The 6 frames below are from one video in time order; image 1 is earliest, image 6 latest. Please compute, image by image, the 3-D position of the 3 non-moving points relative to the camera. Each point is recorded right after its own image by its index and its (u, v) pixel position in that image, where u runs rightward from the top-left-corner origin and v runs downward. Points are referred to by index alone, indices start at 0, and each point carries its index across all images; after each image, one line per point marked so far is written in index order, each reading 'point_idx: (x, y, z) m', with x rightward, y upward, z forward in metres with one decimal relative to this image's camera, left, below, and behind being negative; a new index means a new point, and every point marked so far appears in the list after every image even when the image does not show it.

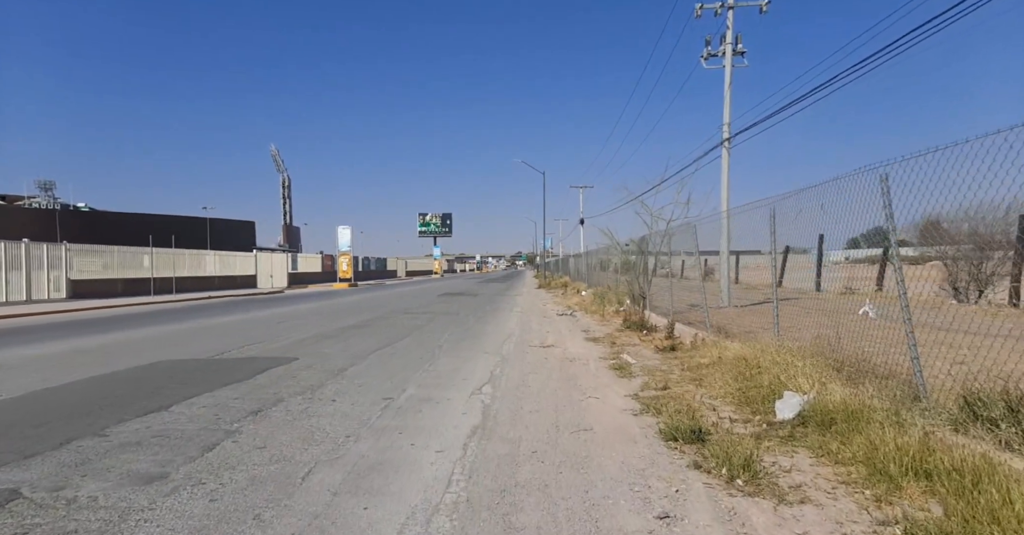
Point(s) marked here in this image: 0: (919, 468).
0: (+2.7, -1.3, +4.0) m
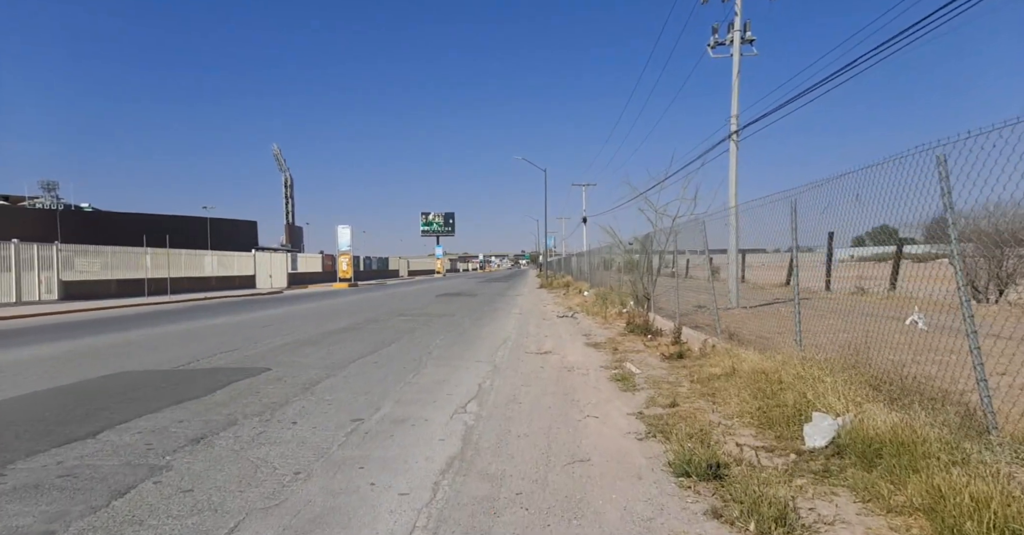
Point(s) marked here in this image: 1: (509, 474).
0: (+2.5, -1.3, +3.1) m
1: (0.0, -1.5, +4.5) m
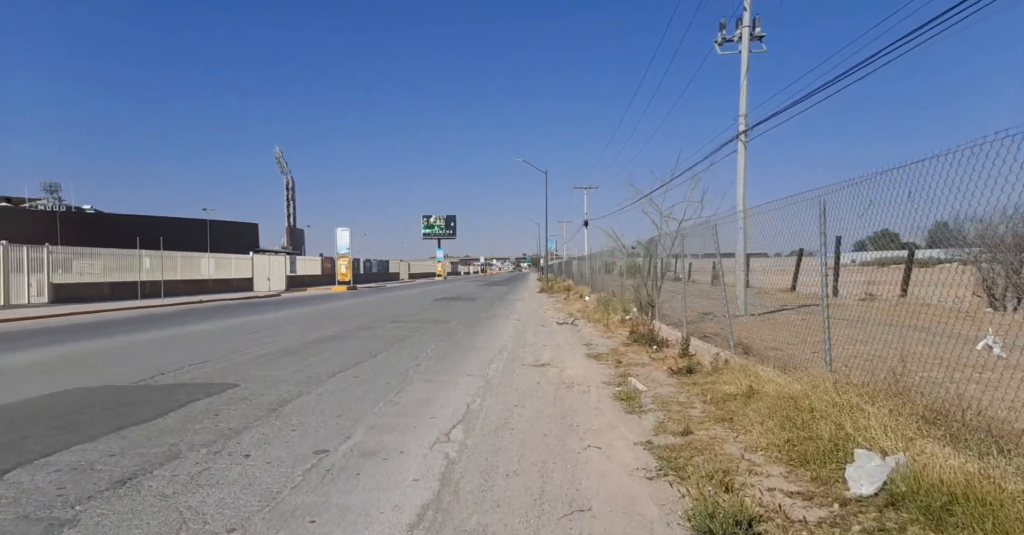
0: (+2.4, -1.4, +2.3) m
1: (-0.1, -1.6, +3.7) m
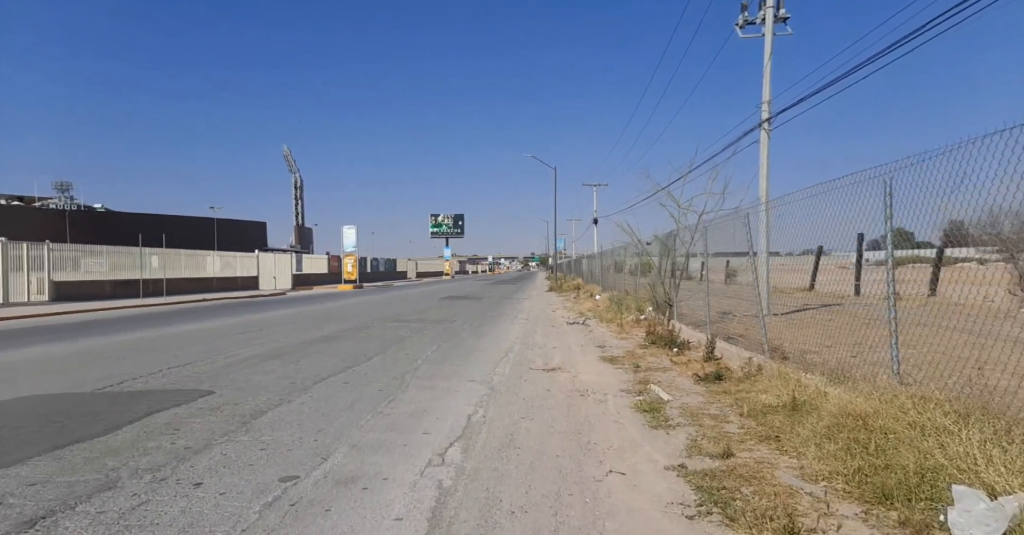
0: (+2.4, -1.3, +1.4) m
1: (-0.1, -1.5, +2.8) m
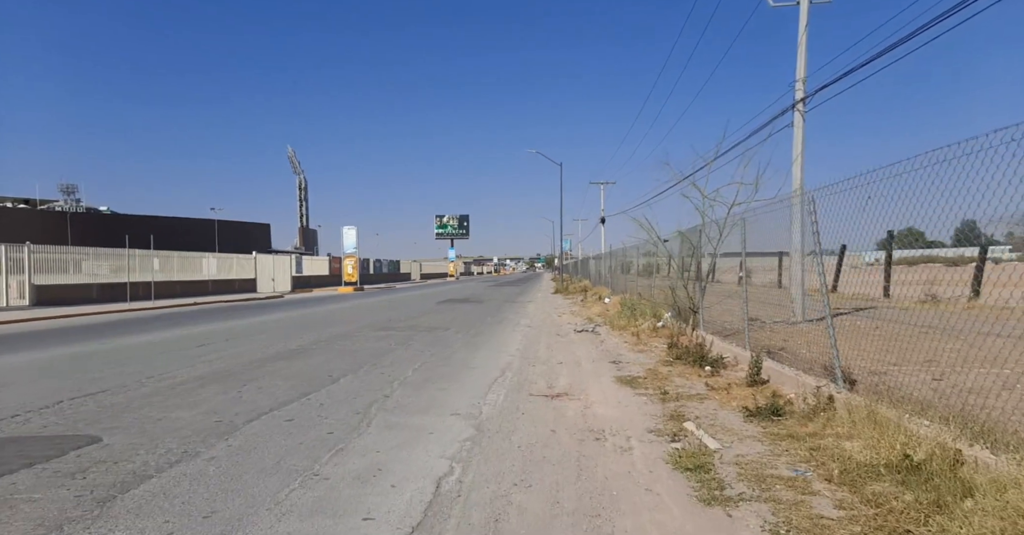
0: (+2.3, -1.3, -0.5) m
1: (-0.2, -1.5, +0.9) m
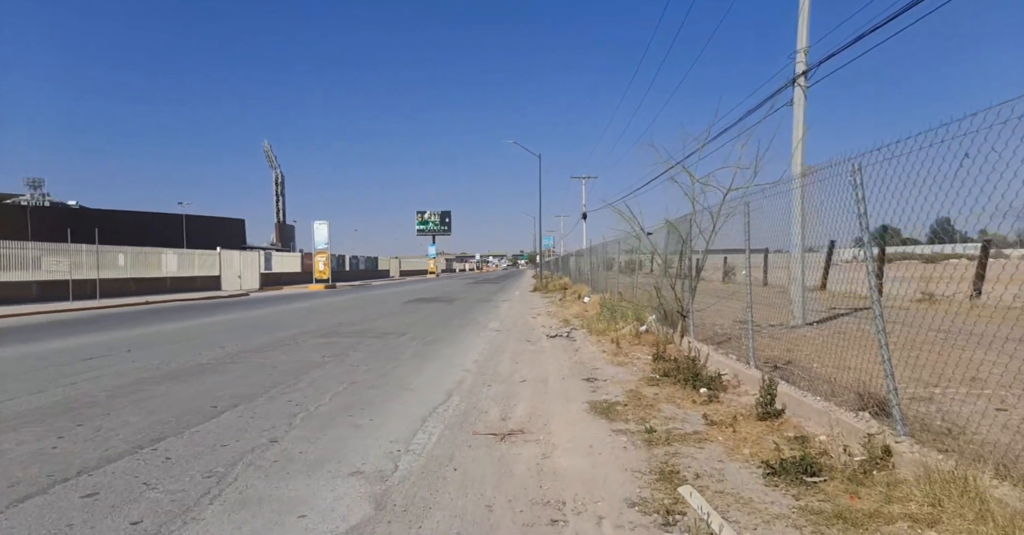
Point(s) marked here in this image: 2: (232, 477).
0: (+1.9, -1.3, -2.4) m
1: (-0.6, -1.5, -1.0) m
2: (-2.0, -1.5, +4.4) m
